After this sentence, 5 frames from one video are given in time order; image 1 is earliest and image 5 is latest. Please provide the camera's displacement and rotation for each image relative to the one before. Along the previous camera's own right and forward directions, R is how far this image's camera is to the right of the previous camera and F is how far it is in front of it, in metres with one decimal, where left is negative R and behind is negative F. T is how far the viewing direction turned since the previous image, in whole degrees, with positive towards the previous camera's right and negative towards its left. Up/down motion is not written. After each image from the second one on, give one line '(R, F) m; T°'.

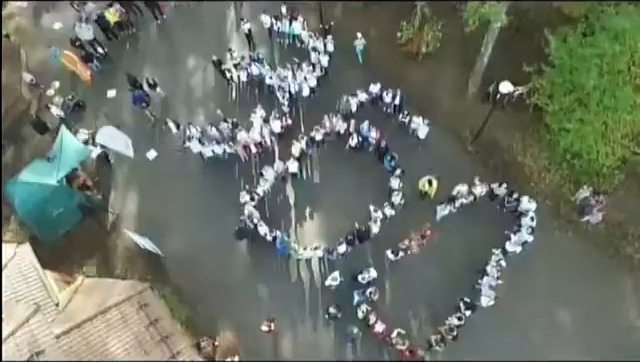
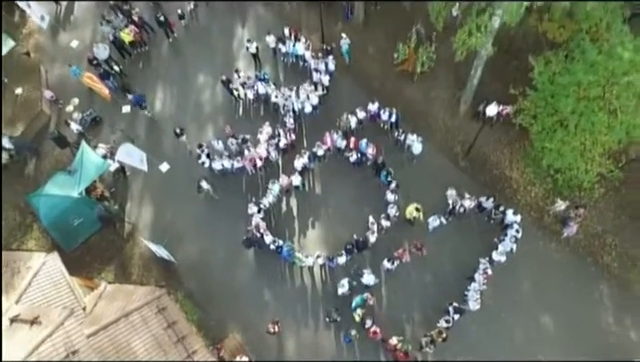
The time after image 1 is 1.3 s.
(0.0, -1.8) m; 0°
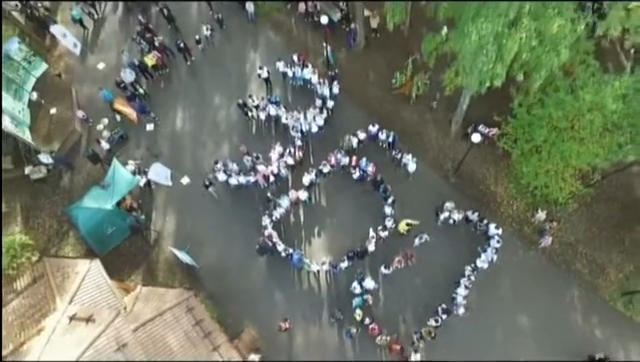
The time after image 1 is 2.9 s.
(-0.2, -3.2) m; 0°
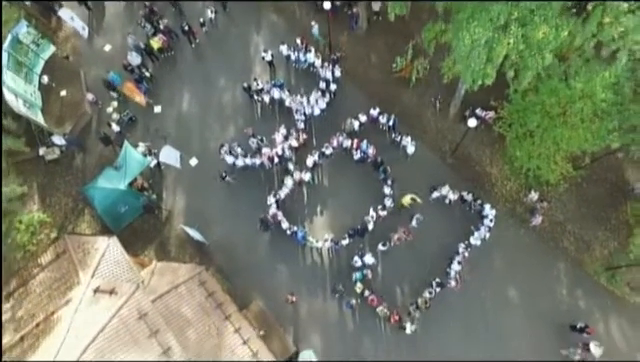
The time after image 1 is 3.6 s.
(-0.2, -1.6) m; 0°
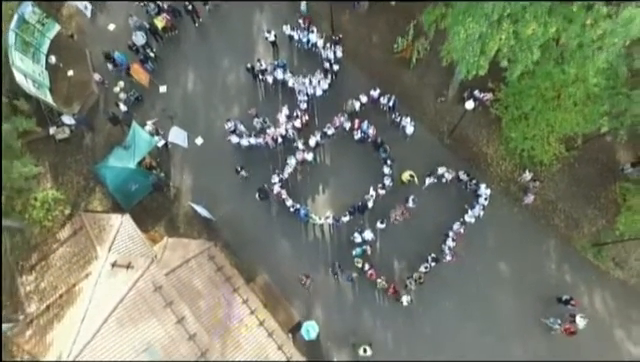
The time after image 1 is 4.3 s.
(-0.1, -1.4) m; 0°
